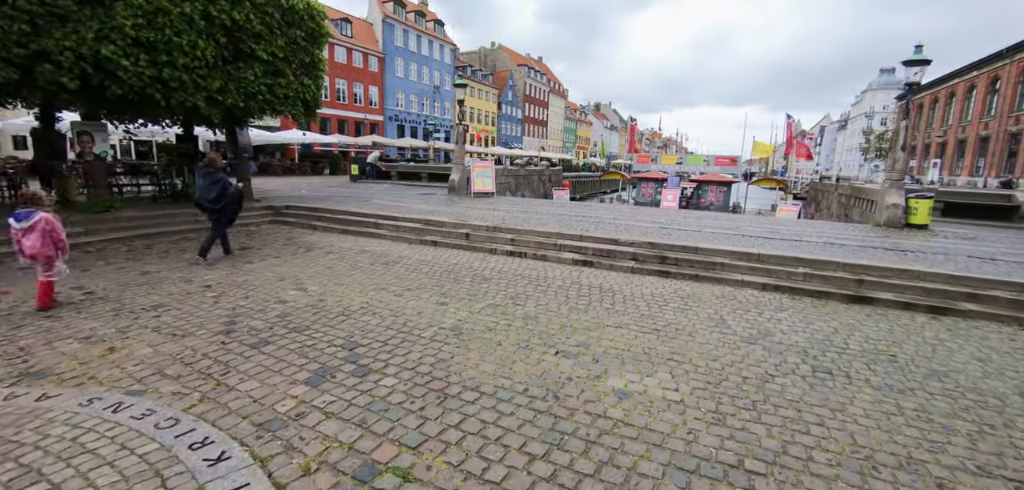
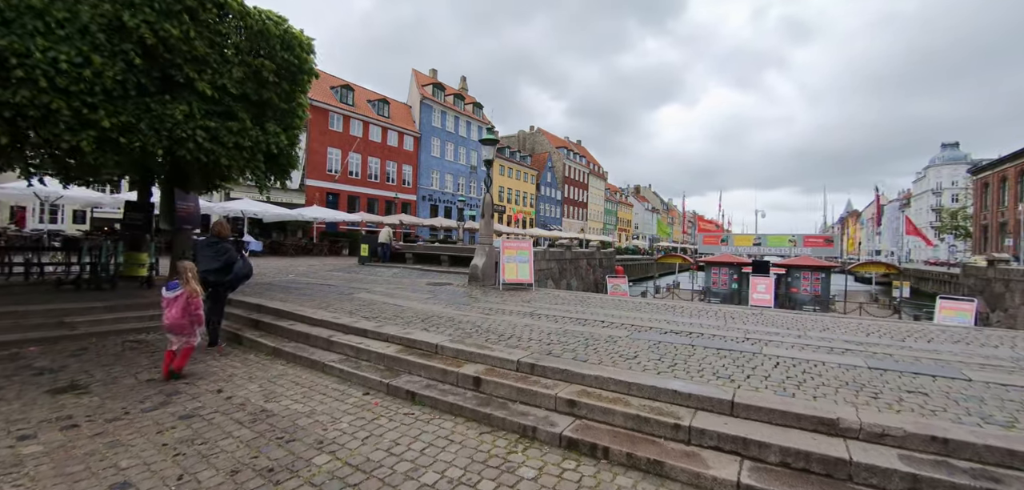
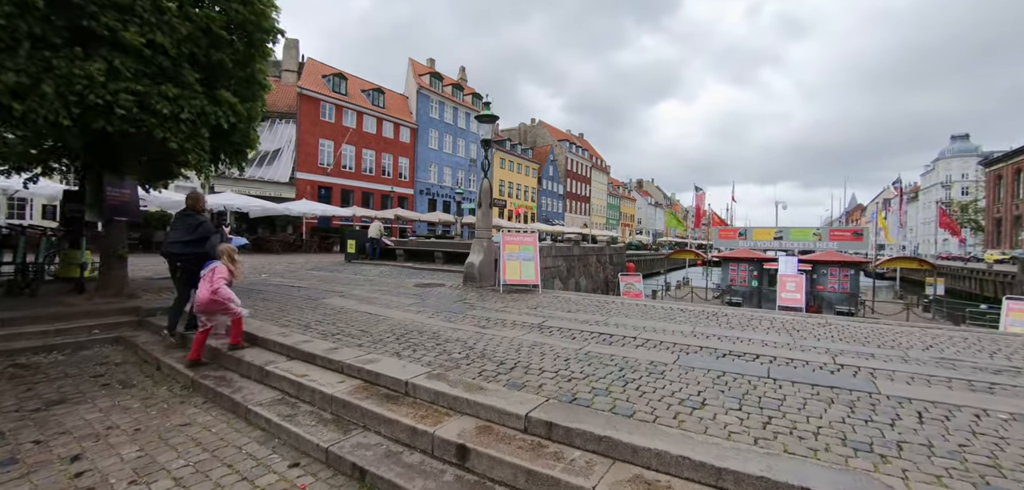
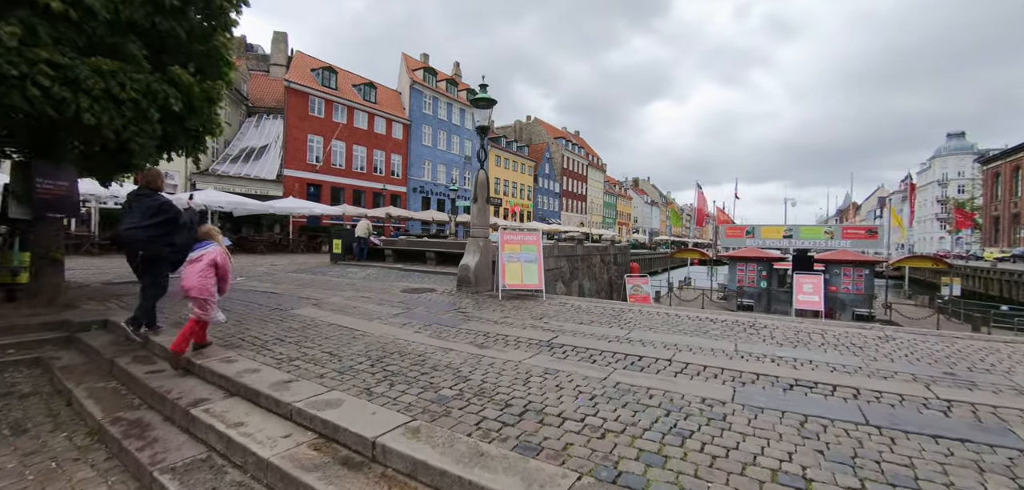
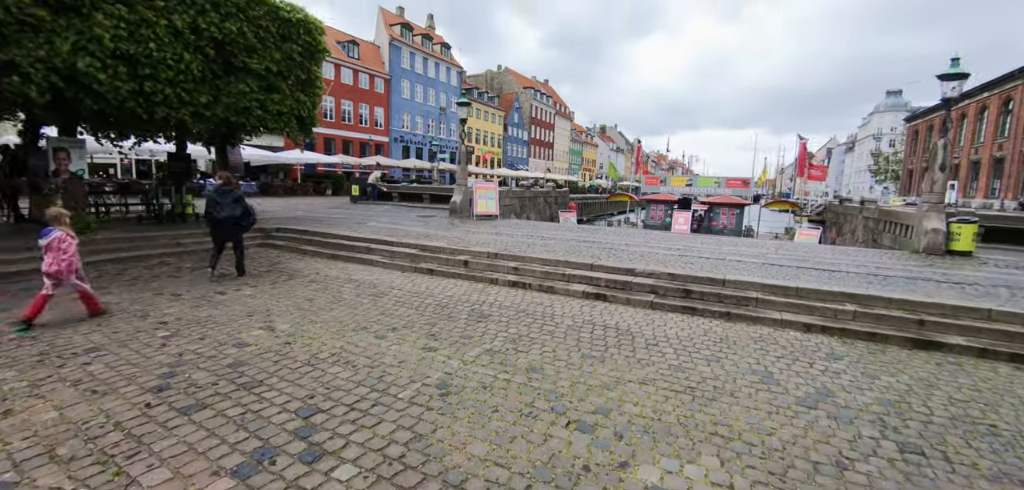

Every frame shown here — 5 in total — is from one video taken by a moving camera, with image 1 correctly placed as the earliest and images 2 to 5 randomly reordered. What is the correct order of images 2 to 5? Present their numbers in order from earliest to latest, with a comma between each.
5, 2, 3, 4
